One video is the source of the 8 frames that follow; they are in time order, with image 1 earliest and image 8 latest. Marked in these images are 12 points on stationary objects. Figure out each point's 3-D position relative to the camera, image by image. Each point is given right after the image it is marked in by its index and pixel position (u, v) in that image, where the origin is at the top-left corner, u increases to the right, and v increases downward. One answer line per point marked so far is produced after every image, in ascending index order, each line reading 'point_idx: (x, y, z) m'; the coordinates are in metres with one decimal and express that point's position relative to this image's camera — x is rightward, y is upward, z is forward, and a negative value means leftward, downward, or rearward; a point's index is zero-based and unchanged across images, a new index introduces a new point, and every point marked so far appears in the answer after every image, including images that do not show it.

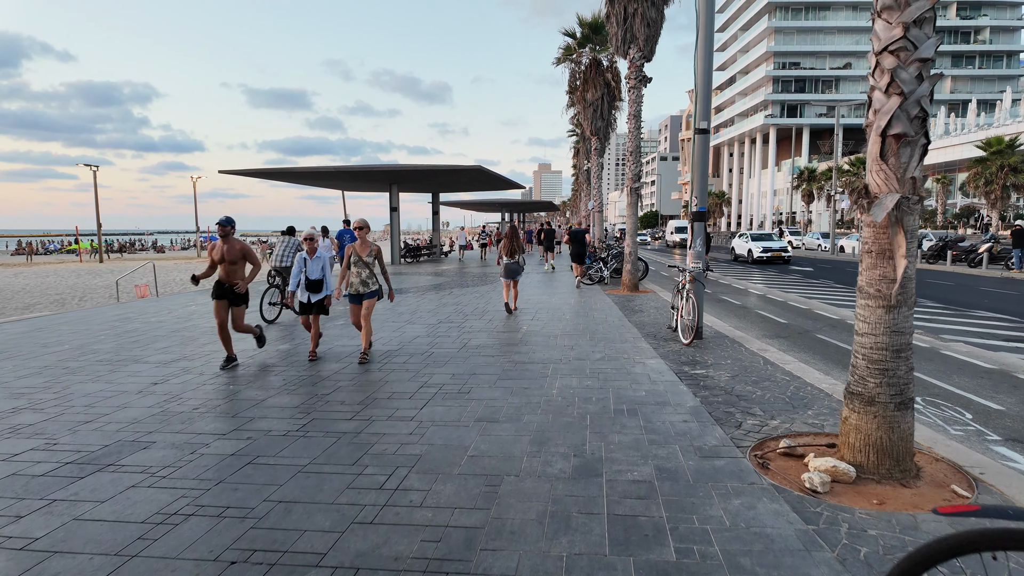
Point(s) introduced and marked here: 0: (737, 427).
0: (+1.7, -1.0, +4.4) m
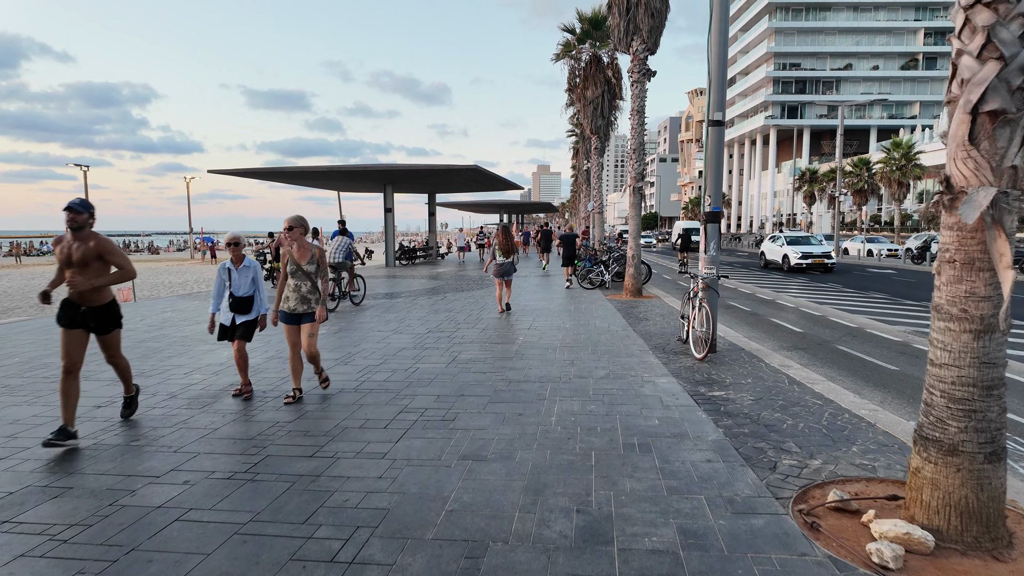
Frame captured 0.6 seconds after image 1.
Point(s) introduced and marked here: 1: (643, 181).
0: (+1.6, -1.1, +3.7) m
1: (+2.8, +2.3, +12.7) m
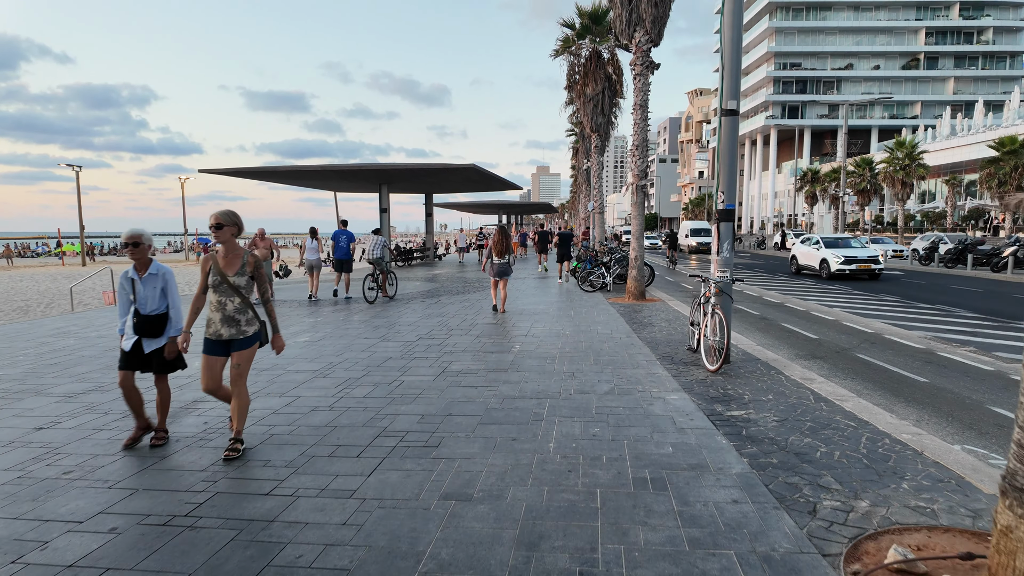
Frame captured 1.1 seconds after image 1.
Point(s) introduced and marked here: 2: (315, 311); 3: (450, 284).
0: (+1.5, -1.2, +3.1) m
1: (+2.7, +2.2, +12.2) m
2: (-4.0, -0.4, +12.3) m
3: (-2.1, +0.1, +19.8) m
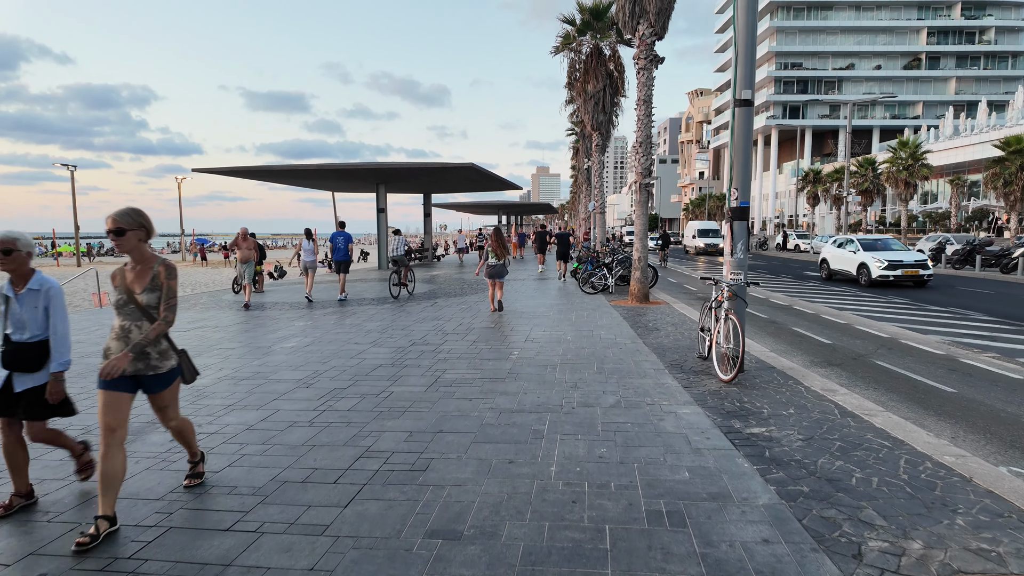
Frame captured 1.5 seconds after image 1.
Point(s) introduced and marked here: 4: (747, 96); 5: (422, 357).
0: (+1.5, -1.2, +2.6) m
1: (+2.7, +2.2, +11.7) m
2: (-4.0, -0.5, +11.9) m
3: (-2.1, +0.1, +19.4) m
4: (+2.3, +1.9, +5.9) m
5: (-1.1, -0.8, +7.1) m
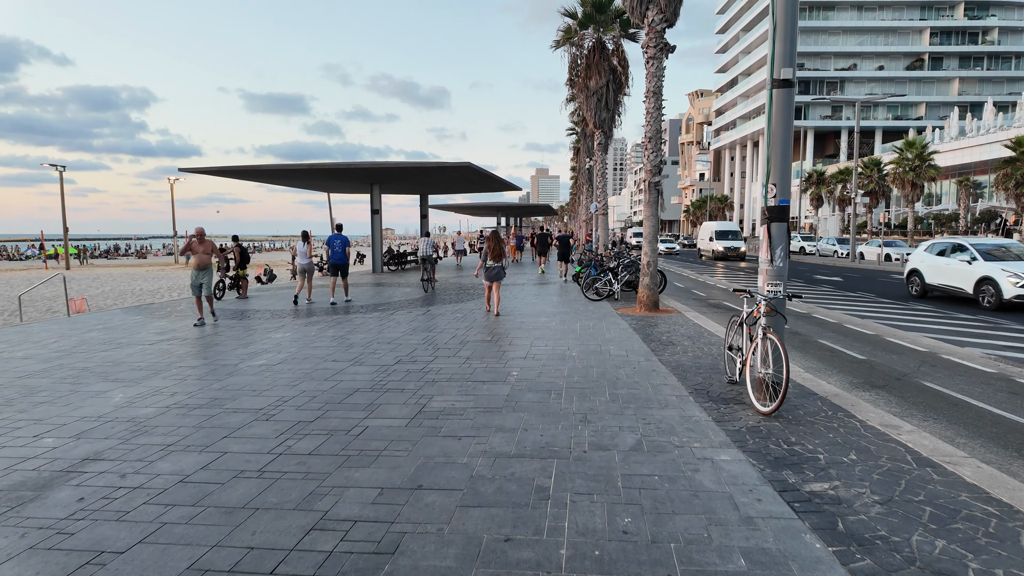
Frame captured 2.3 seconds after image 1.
0: (+1.5, -1.3, +1.7) m
1: (+2.7, +2.1, +10.8) m
2: (-4.1, -0.6, +10.9) m
3: (-2.1, -0.1, +18.5) m
4: (+2.3, +1.8, +5.0) m
5: (-1.1, -0.9, +6.2) m
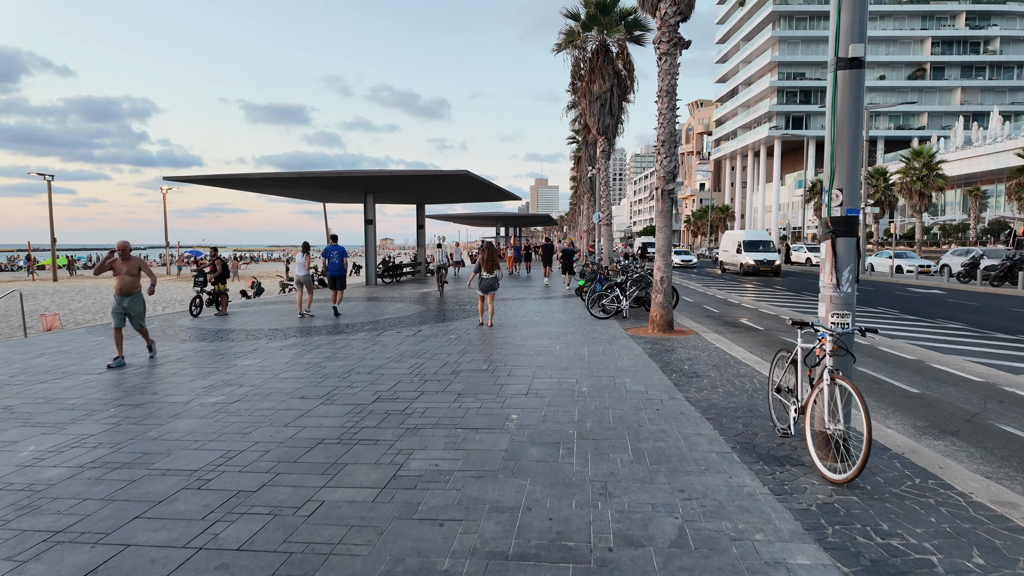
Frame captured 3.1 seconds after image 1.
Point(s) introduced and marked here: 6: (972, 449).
0: (+1.5, -1.5, +0.7) m
1: (+2.7, +1.7, +9.8) m
2: (-4.1, -0.9, +9.9) m
3: (-2.1, -0.5, +17.4) m
4: (+2.3, +1.6, +4.0) m
5: (-1.1, -1.2, +5.1) m
6: (+3.7, -1.3, +4.8) m
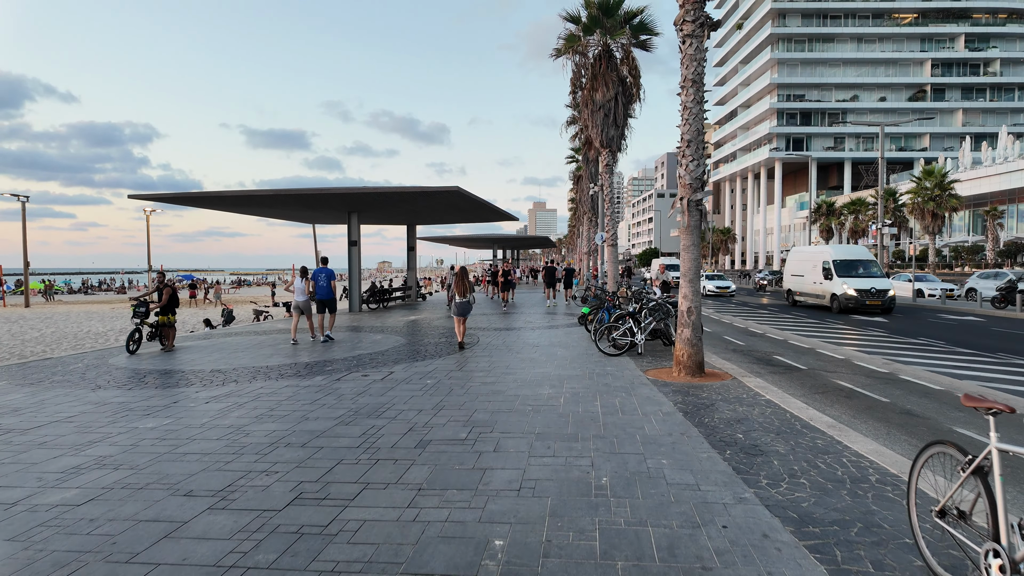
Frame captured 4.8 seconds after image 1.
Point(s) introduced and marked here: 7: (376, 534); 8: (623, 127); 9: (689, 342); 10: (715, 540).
0: (+1.4, -1.5, -1.3) m
1: (+2.6, +1.3, +8.0) m
2: (-4.2, -1.4, +7.9) m
3: (-2.3, -1.2, +15.5) m
4: (+2.2, +1.4, +2.2) m
5: (-1.2, -1.4, +3.2) m
6: (+3.6, -1.5, +2.8) m
7: (-0.8, -1.4, +3.5) m
8: (+3.5, +5.0, +18.8) m
9: (+2.4, -0.7, +8.0) m
10: (+1.1, -1.4, +3.3) m
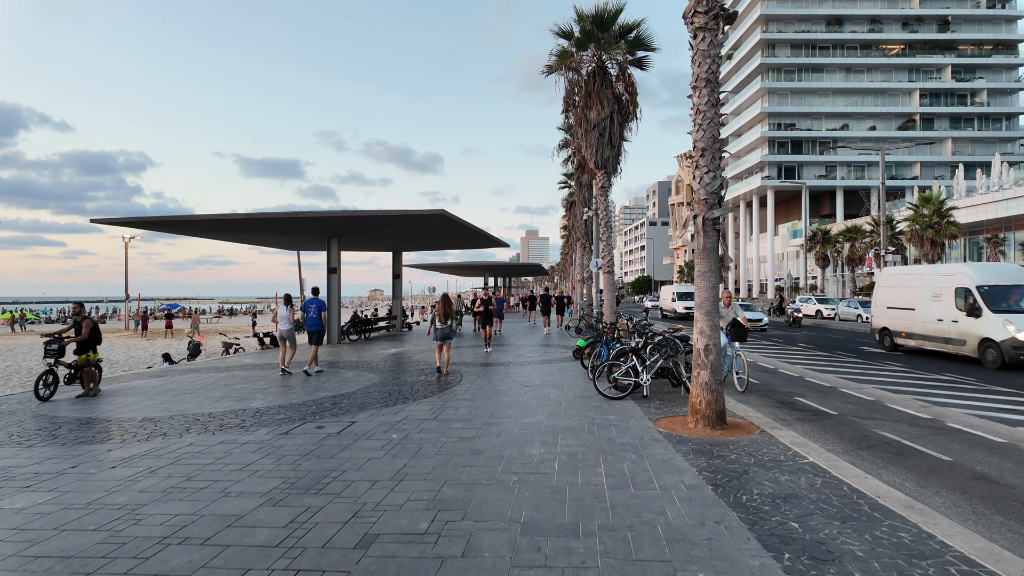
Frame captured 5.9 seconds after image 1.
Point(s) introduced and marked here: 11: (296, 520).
0: (+1.4, -1.5, -2.6) m
1: (+2.4, +0.9, +6.8) m
2: (-4.3, -1.8, +6.5) m
3: (-2.5, -2.0, +14.1) m
4: (+2.1, +1.2, +1.0) m
5: (-1.3, -1.6, +1.8) m
6: (+3.5, -1.7, +1.5) m
7: (-0.9, -1.6, +2.1) m
8: (+3.2, +4.1, +17.8) m
9: (+2.2, -1.1, +6.7) m
10: (+1.0, -1.5, +2.0) m
11: (-1.5, -1.6, +4.2) m
